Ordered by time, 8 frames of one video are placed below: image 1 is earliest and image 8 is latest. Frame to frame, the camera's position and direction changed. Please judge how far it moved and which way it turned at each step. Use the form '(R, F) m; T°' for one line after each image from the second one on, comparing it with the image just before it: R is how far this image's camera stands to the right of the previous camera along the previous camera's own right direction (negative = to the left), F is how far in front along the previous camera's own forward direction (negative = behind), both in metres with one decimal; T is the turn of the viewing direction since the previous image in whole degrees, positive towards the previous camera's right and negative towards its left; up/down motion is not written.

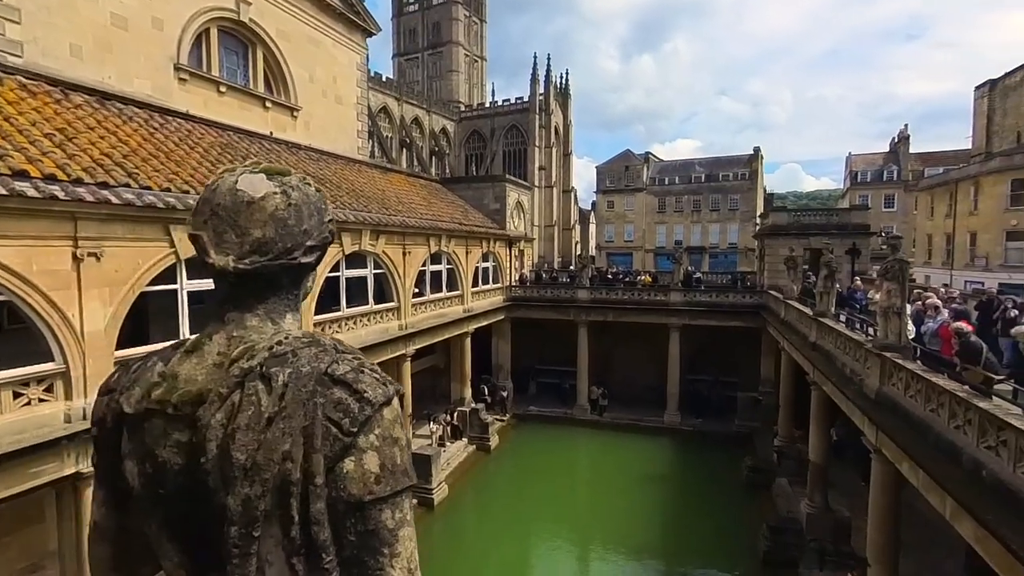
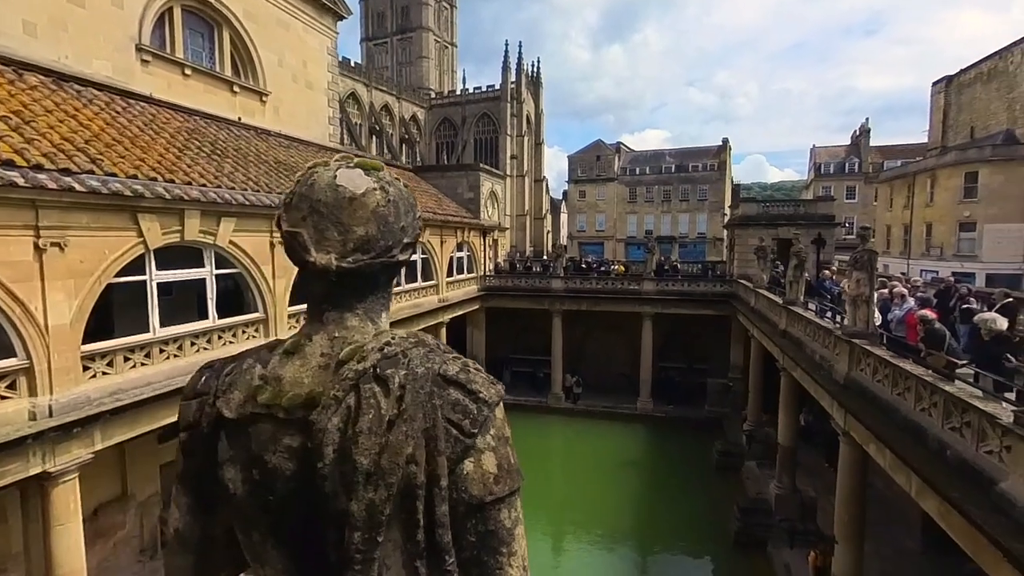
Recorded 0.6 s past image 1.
(-0.2, 0.0) m; +3°
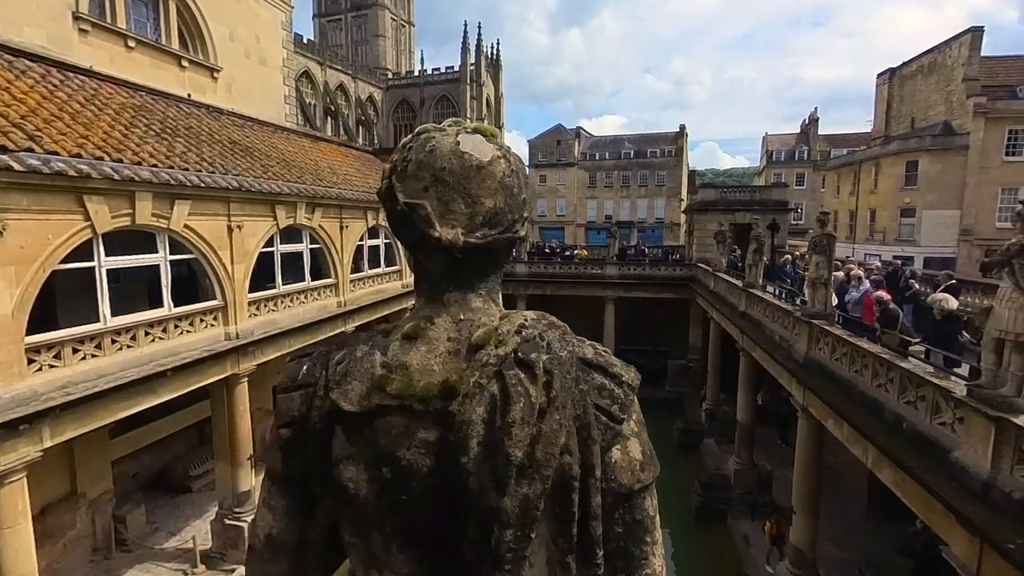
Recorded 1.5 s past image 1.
(-0.2, +0.1) m; +4°
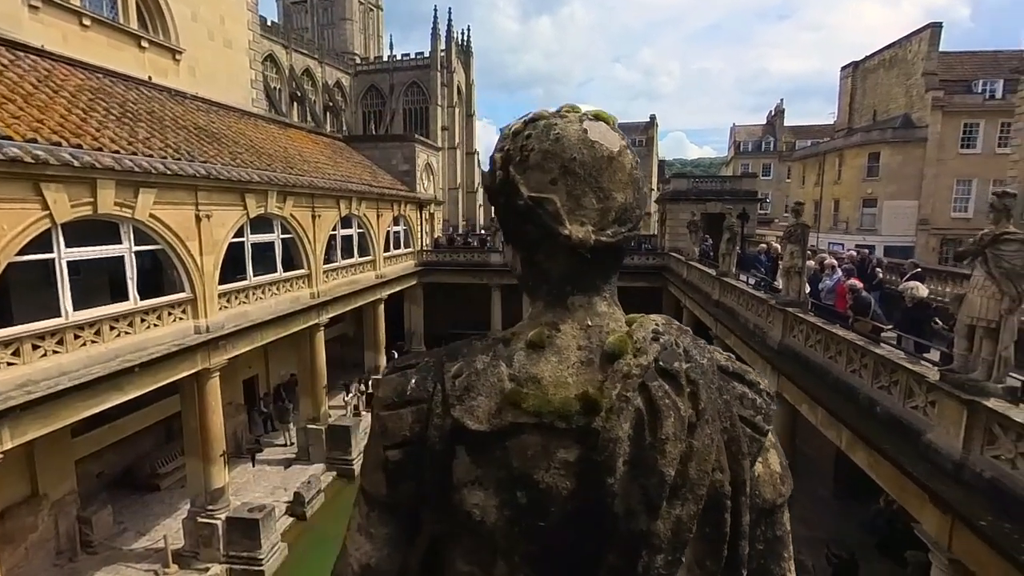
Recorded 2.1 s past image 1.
(-0.2, +0.1) m; +3°
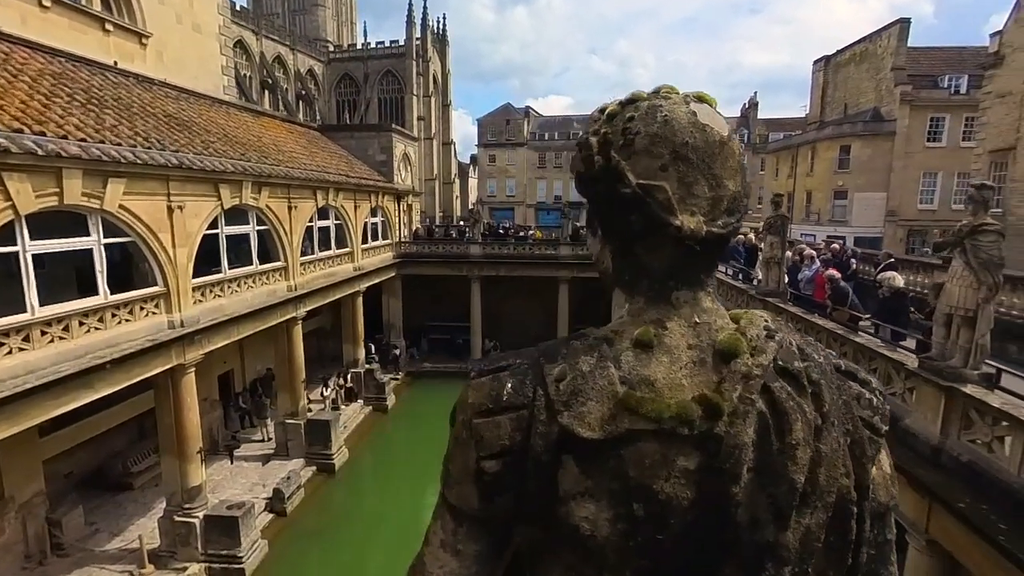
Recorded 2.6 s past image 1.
(-0.1, +0.1) m; +3°
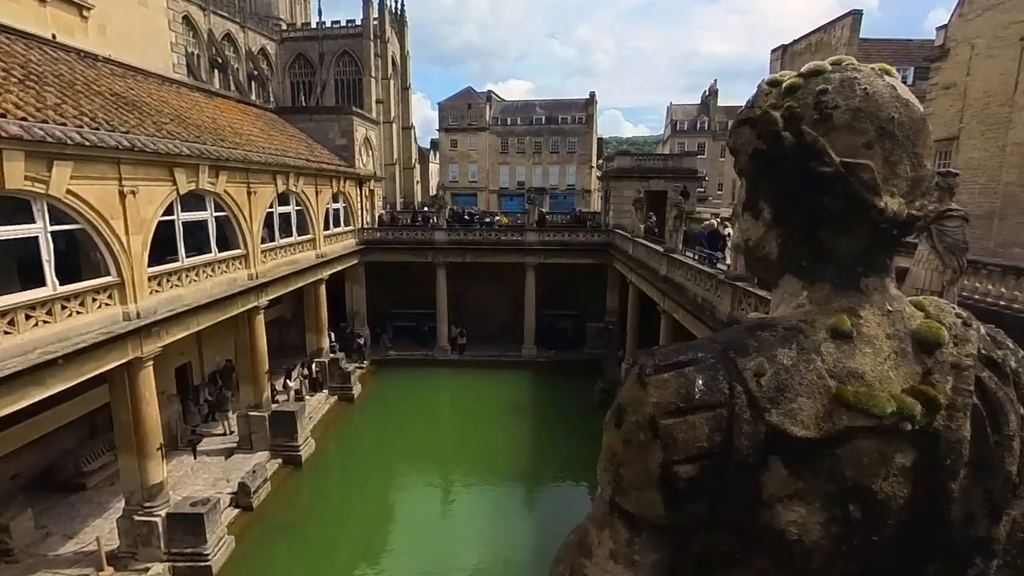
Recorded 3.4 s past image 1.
(-0.2, +0.1) m; +4°
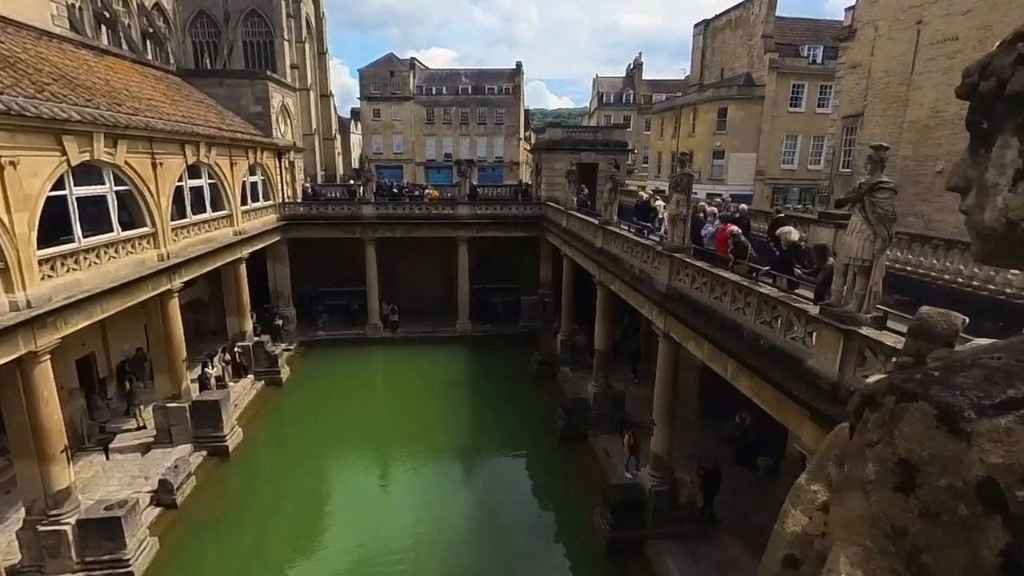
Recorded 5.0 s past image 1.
(-0.2, +0.2) m; +8°
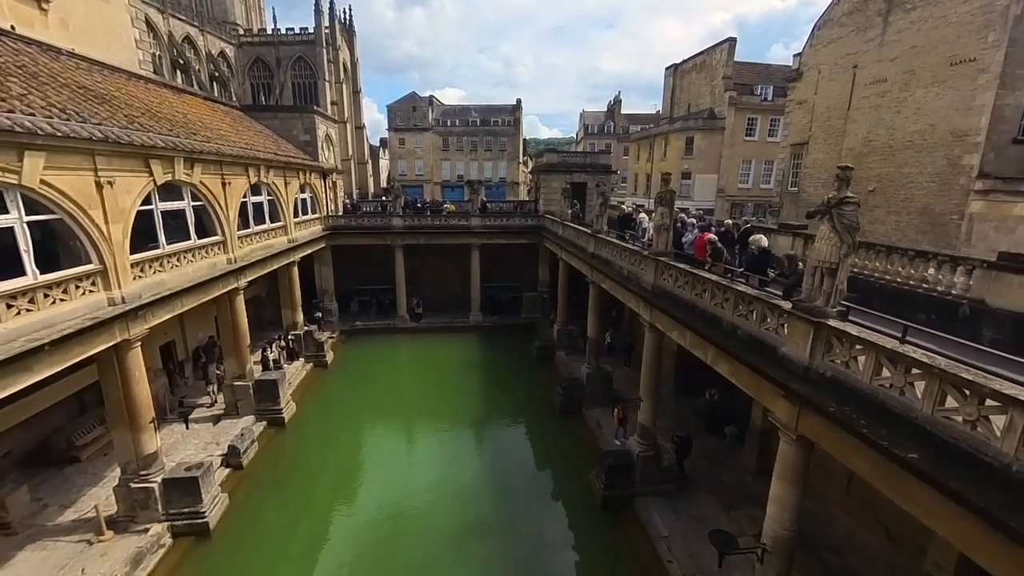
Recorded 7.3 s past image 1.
(-0.7, -2.6) m; +2°
